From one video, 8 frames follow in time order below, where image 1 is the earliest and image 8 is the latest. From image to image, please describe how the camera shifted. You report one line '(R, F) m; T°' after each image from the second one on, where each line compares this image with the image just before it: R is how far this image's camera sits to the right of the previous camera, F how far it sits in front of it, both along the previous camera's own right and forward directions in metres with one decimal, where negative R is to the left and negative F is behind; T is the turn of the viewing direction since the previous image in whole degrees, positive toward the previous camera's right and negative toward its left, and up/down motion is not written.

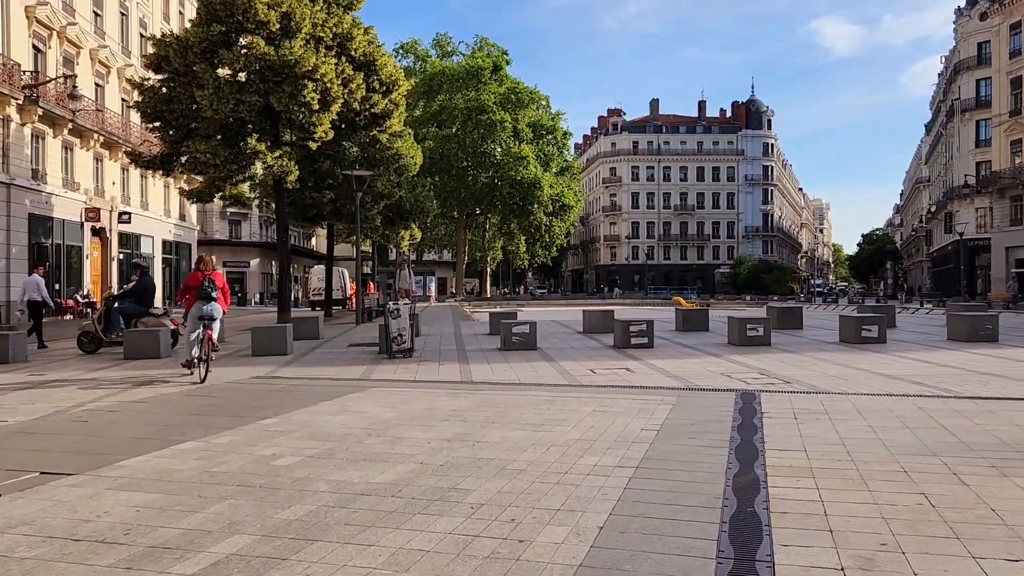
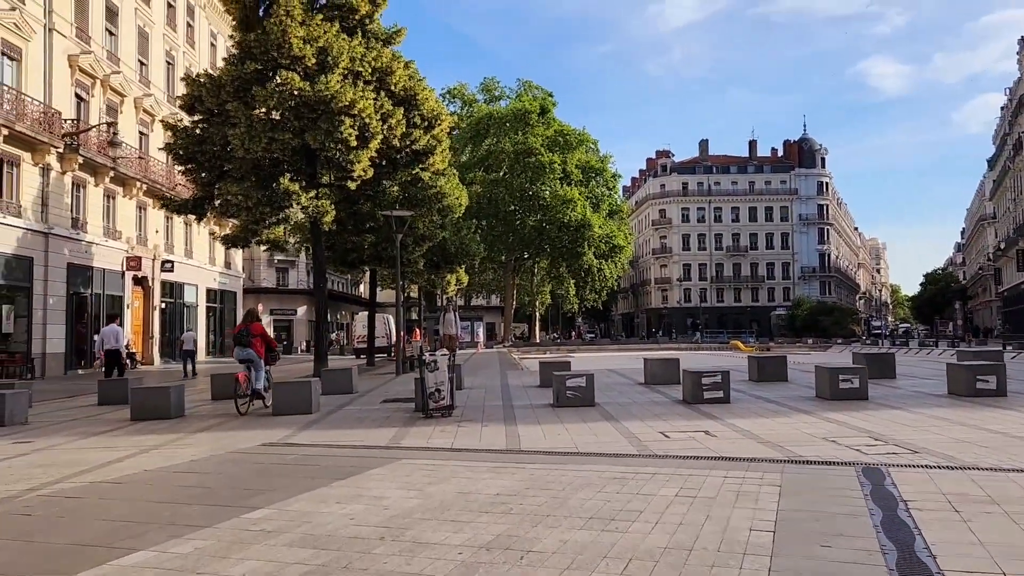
(-0.1, +1.7) m; -3°
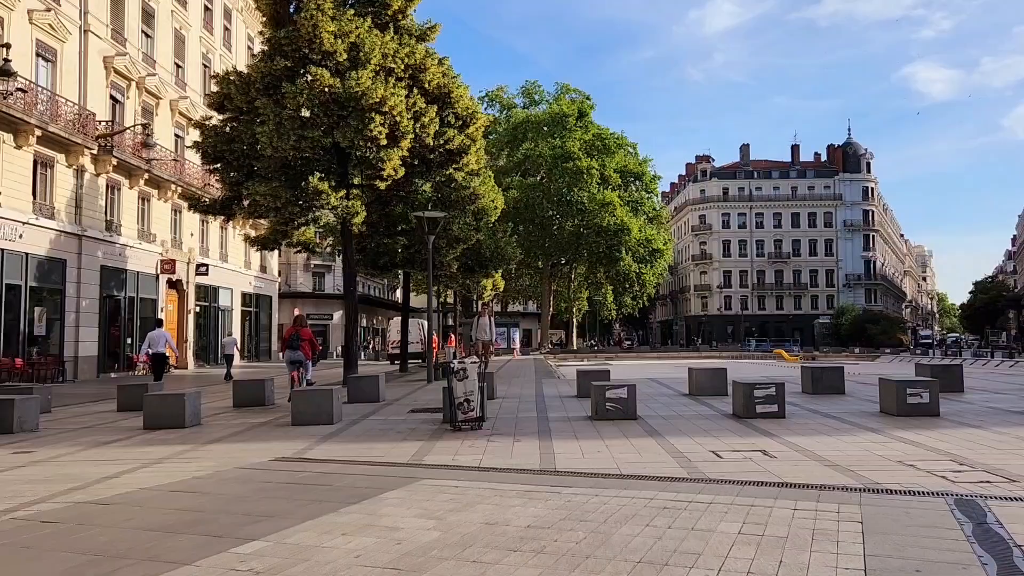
(0.0, +0.9) m; -3°
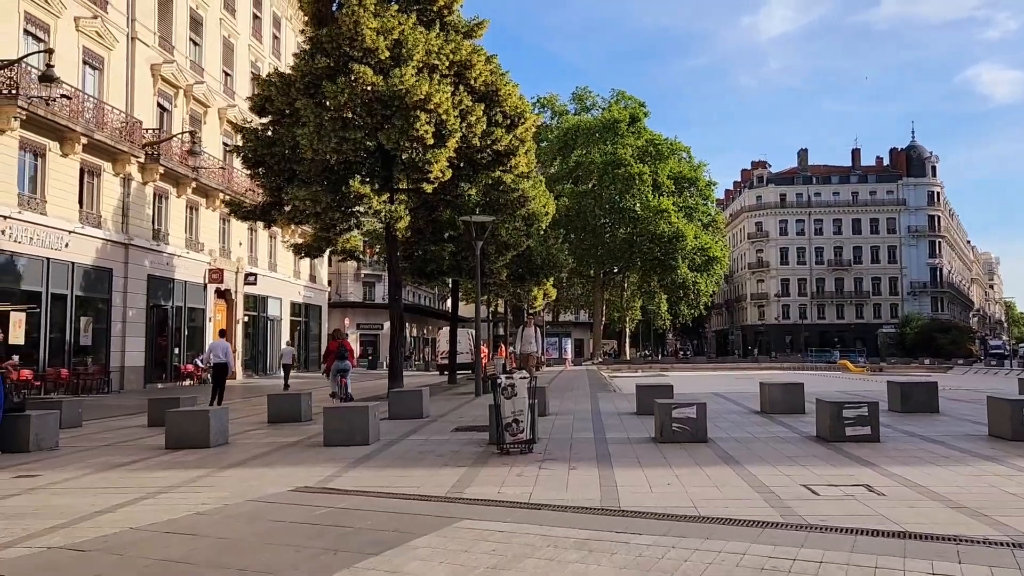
(0.0, +1.2) m; -4°
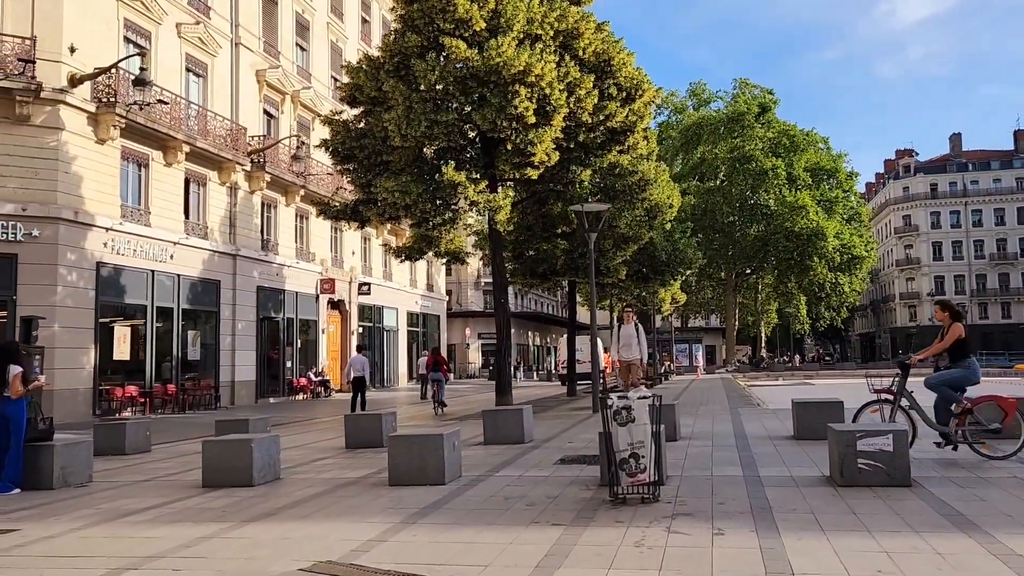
(+0.1, +2.5) m; -9°
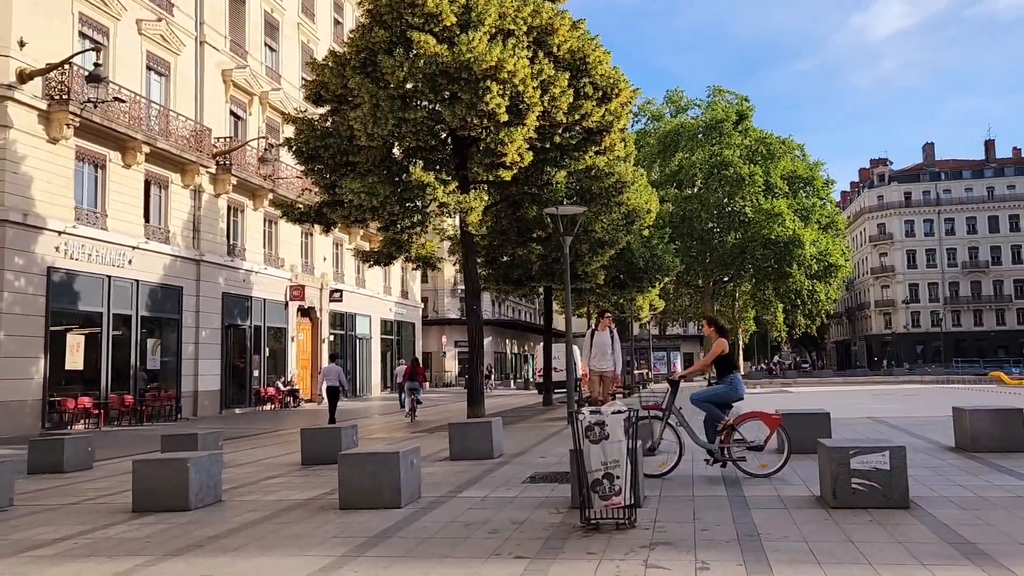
(+0.1, +0.7) m; +2°
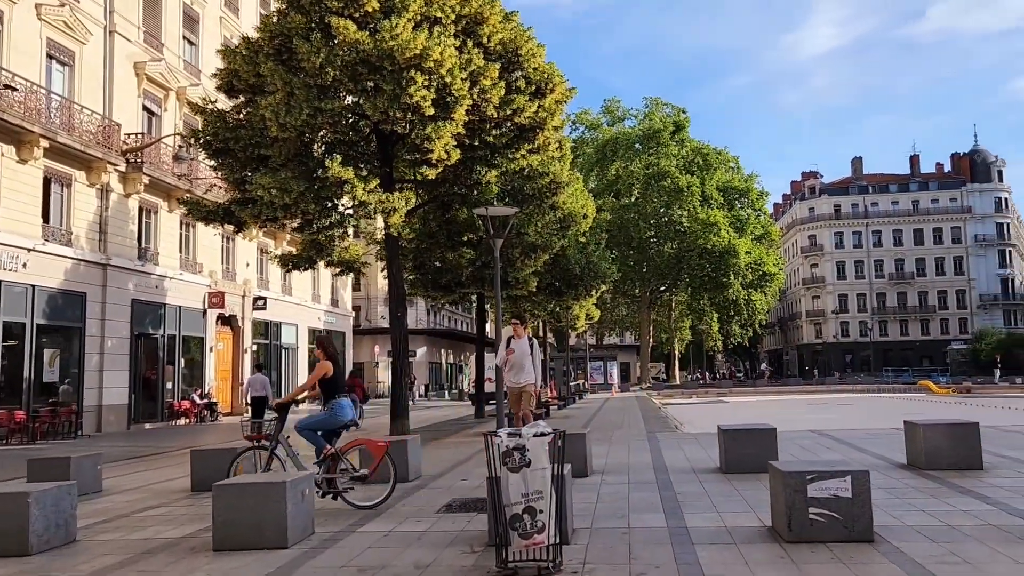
(+0.2, +1.0) m; +4°
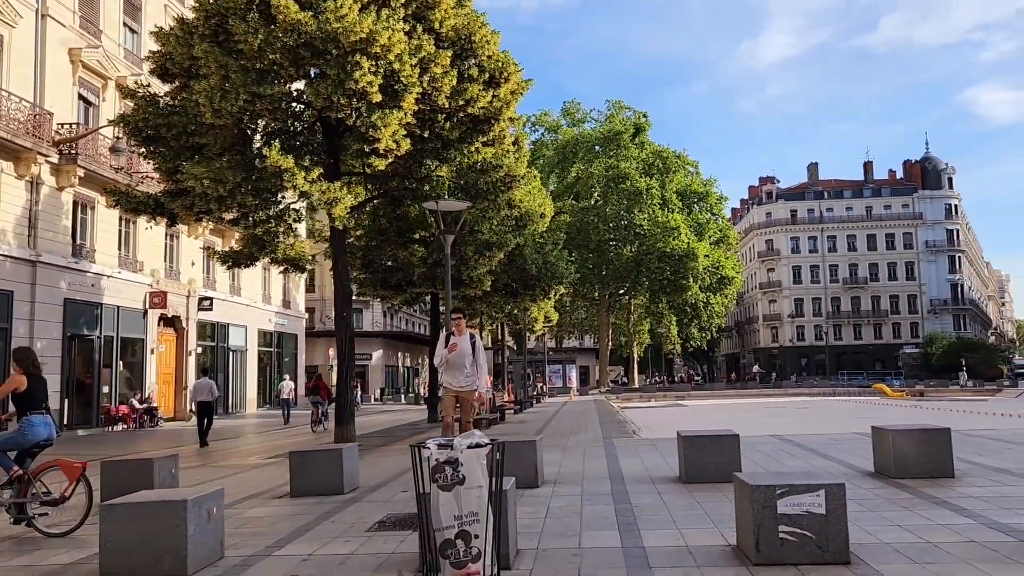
(+0.2, +0.7) m; +3°
